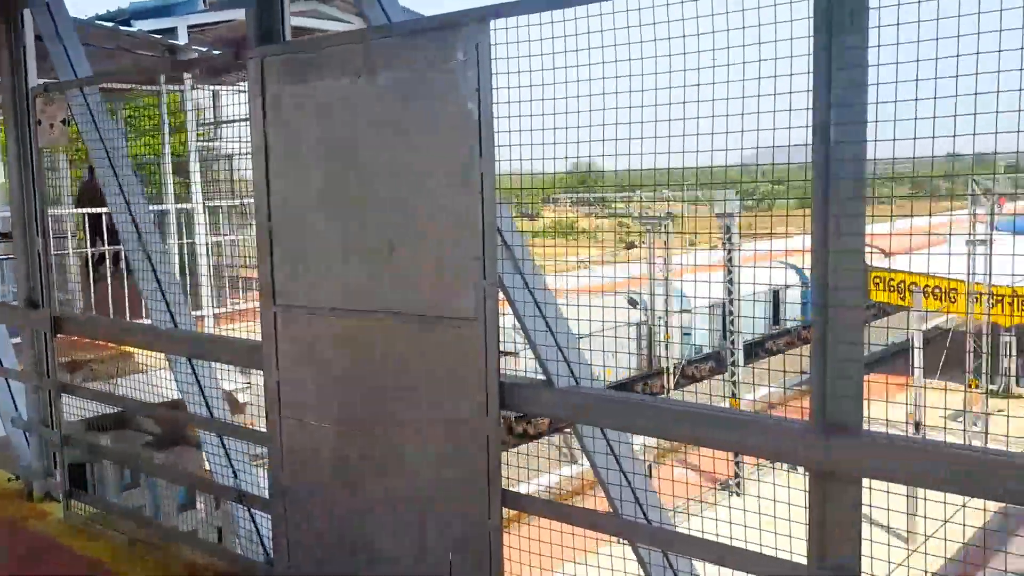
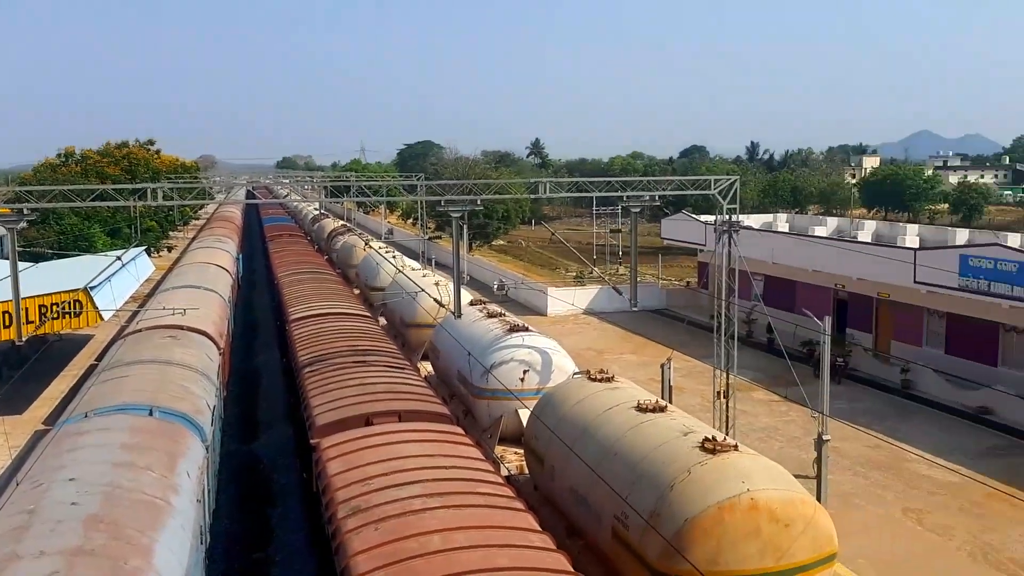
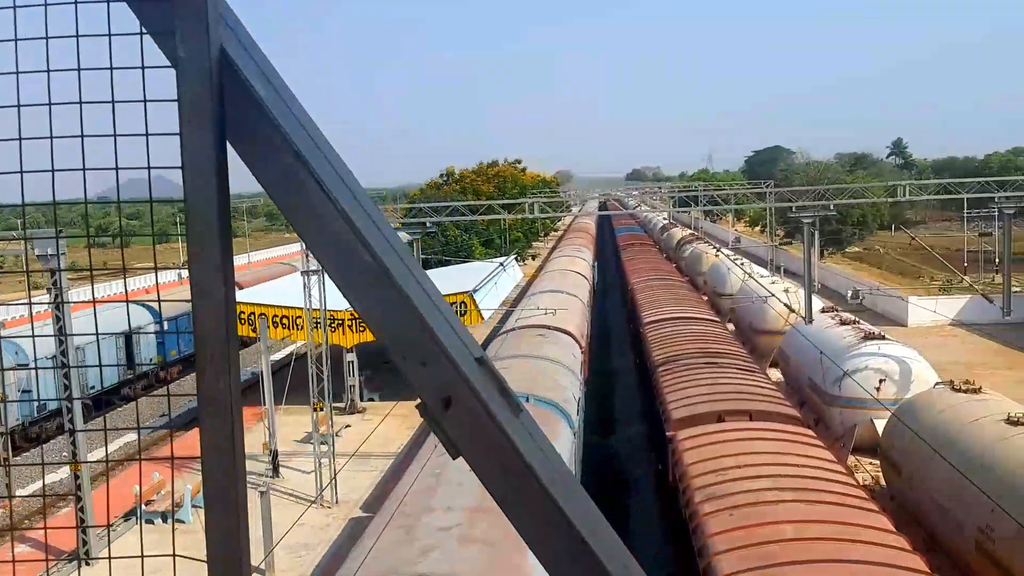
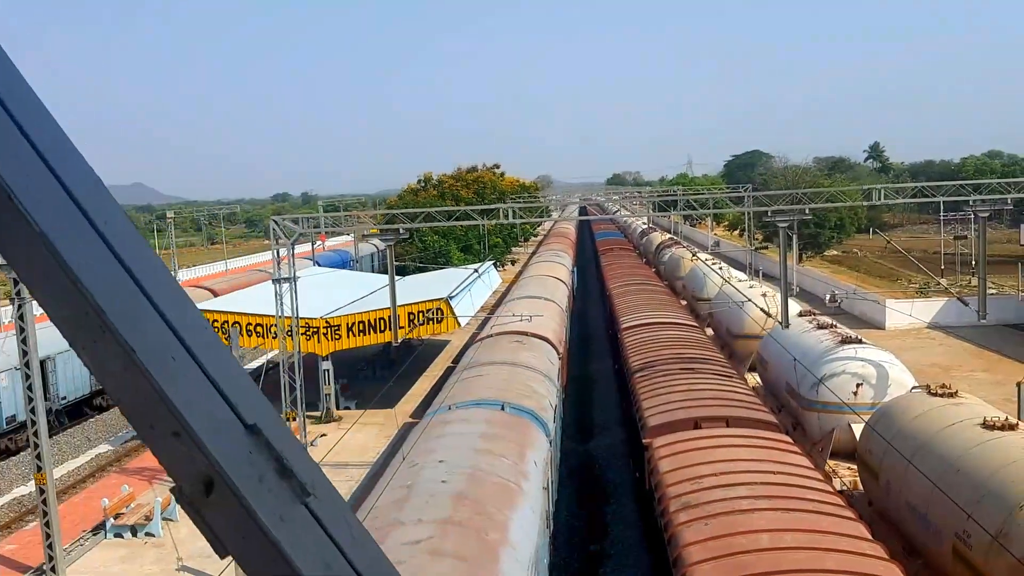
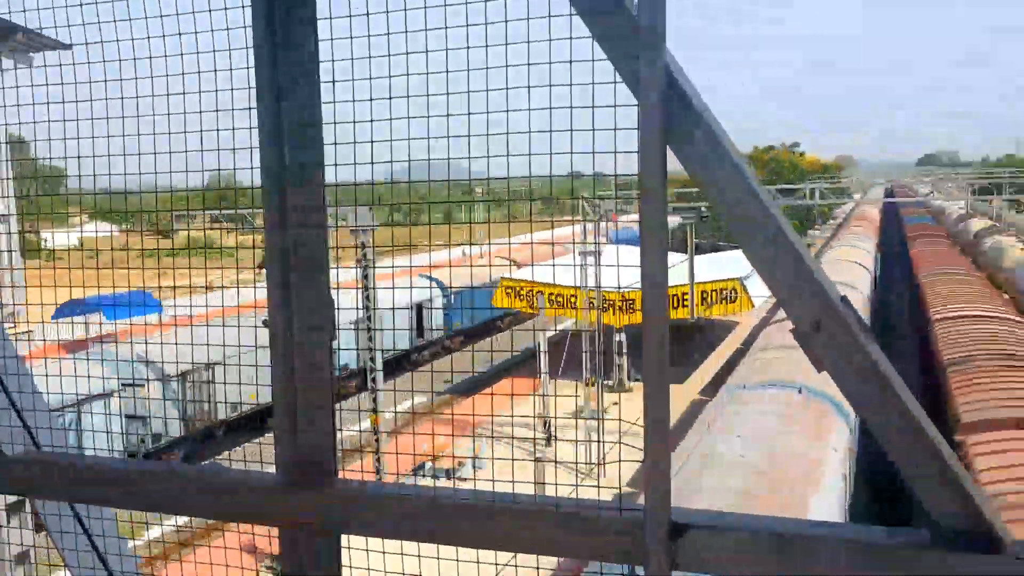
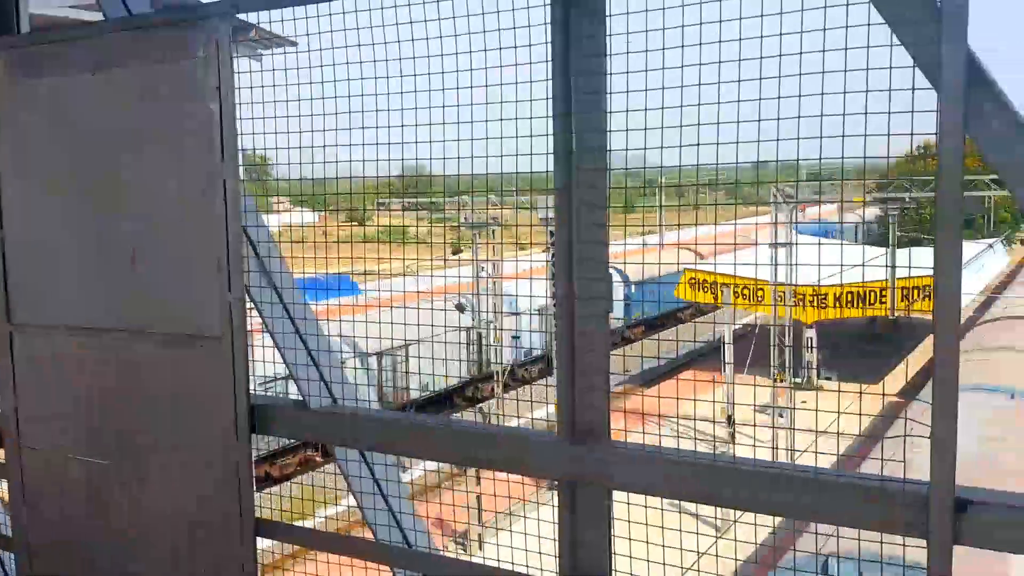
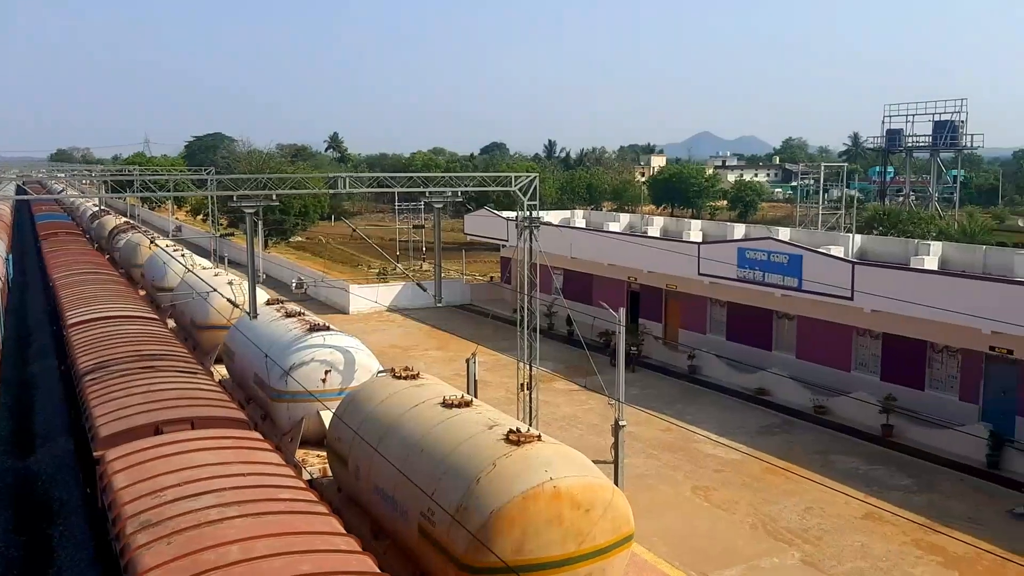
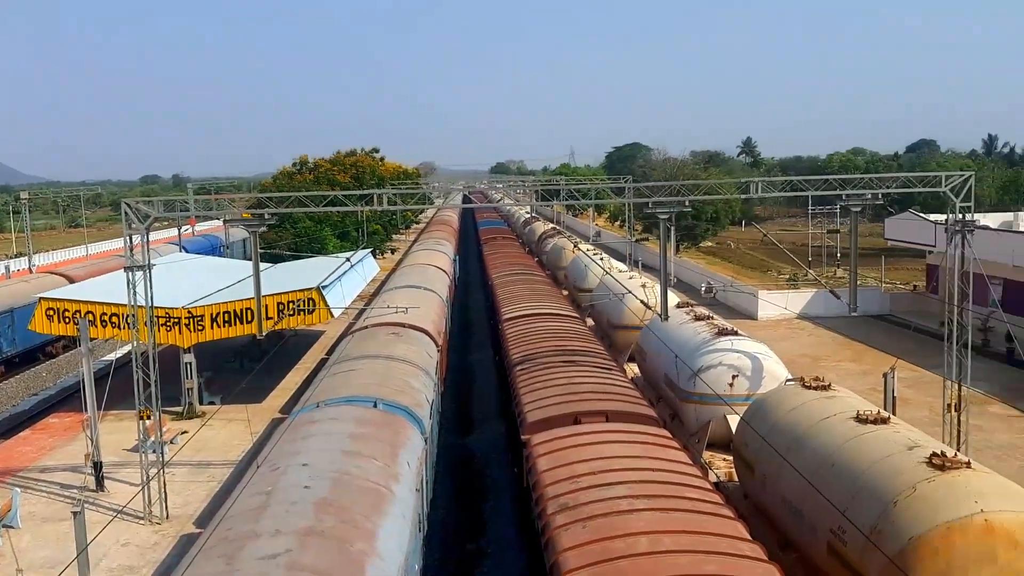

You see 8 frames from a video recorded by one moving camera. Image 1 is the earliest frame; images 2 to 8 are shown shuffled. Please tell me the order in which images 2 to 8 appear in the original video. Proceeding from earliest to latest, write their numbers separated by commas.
6, 5, 3, 4, 8, 2, 7
